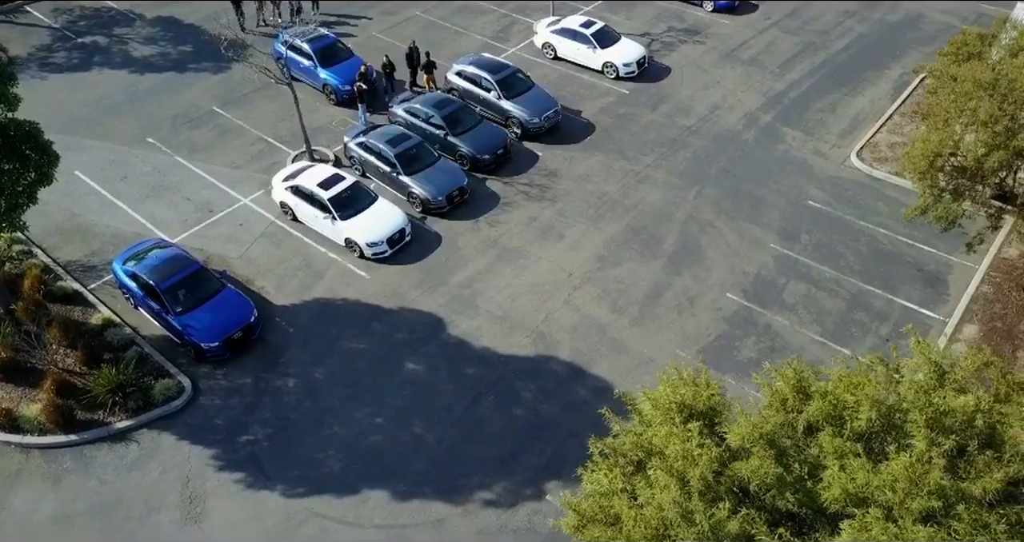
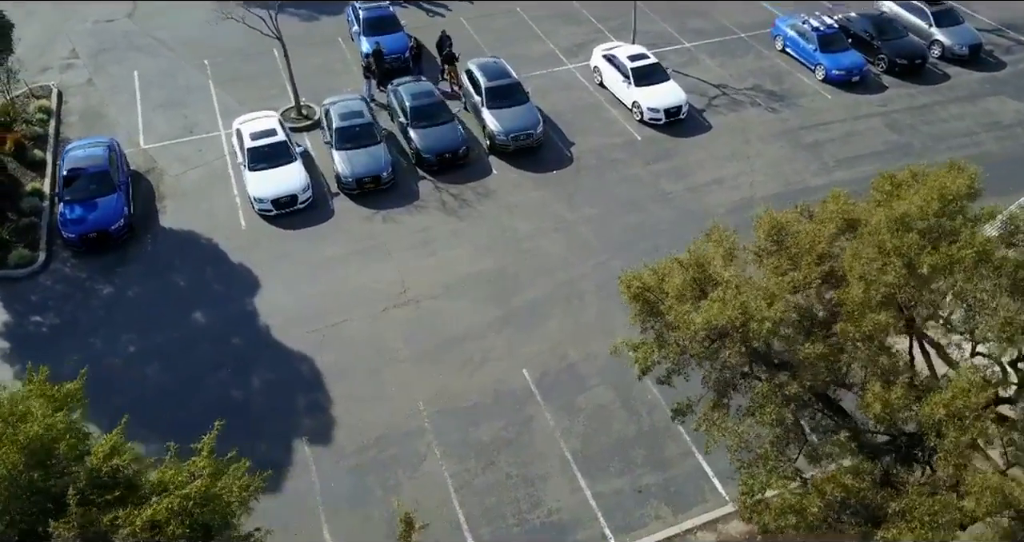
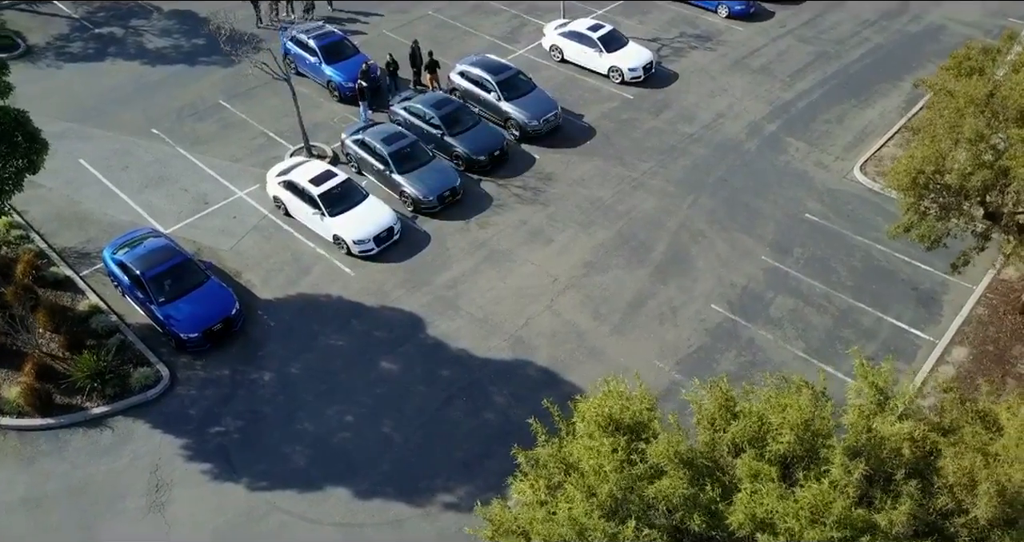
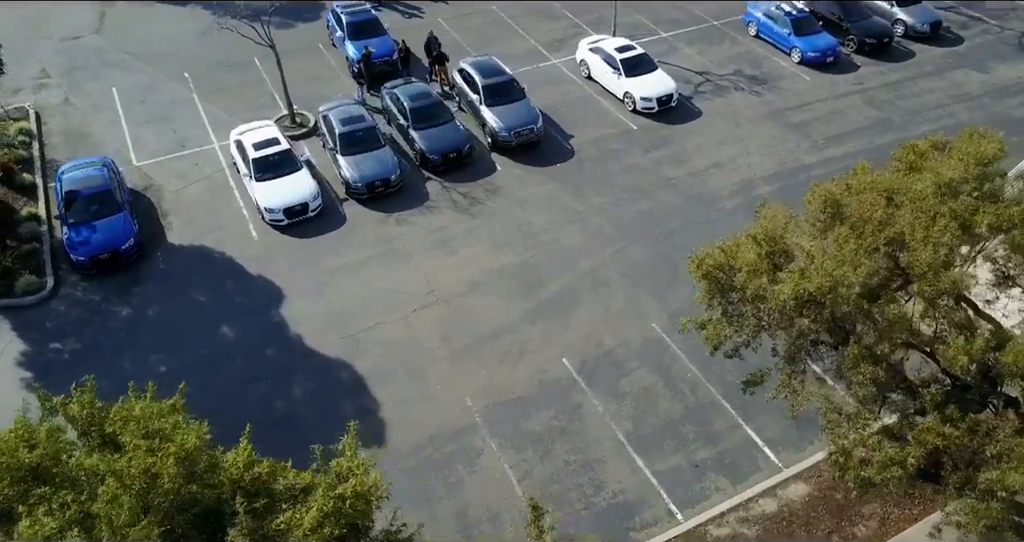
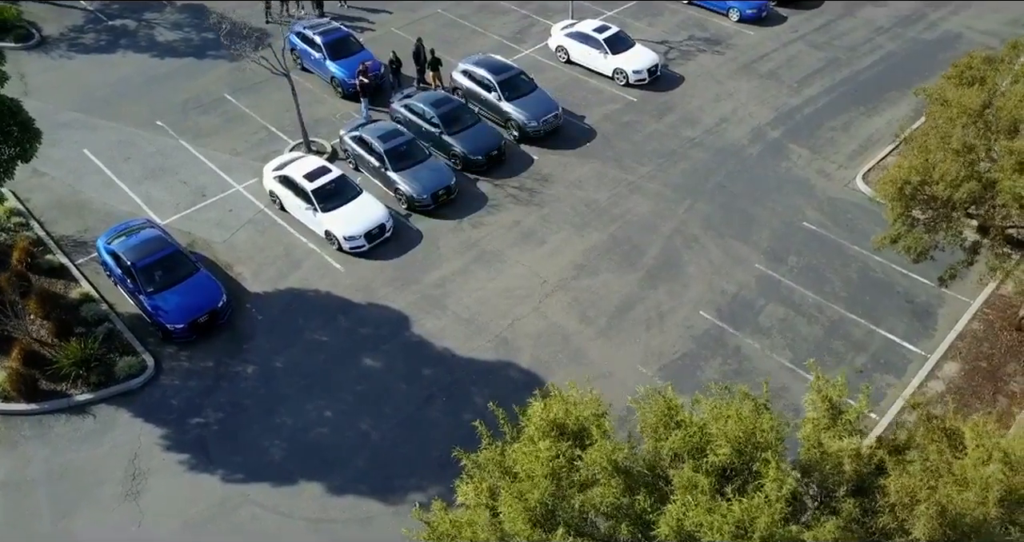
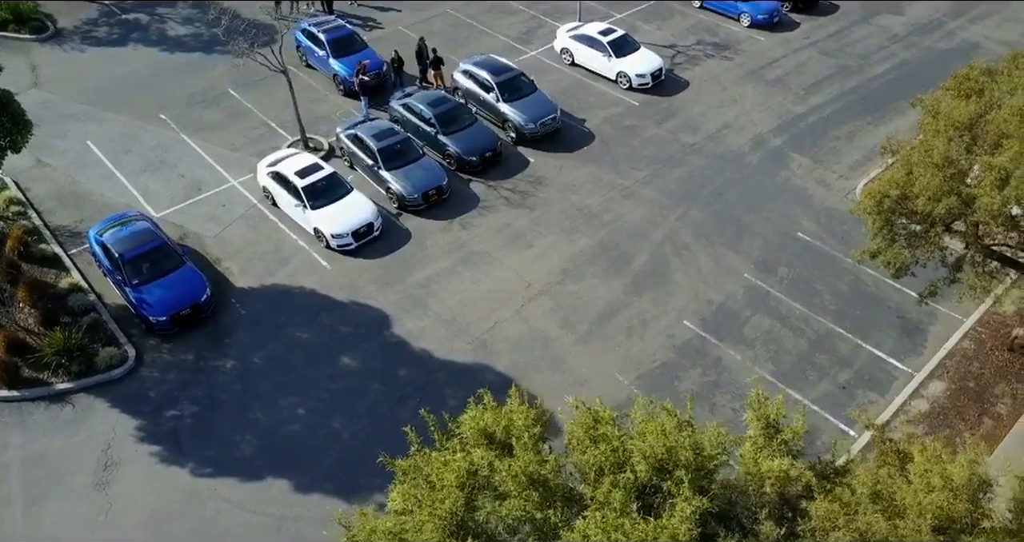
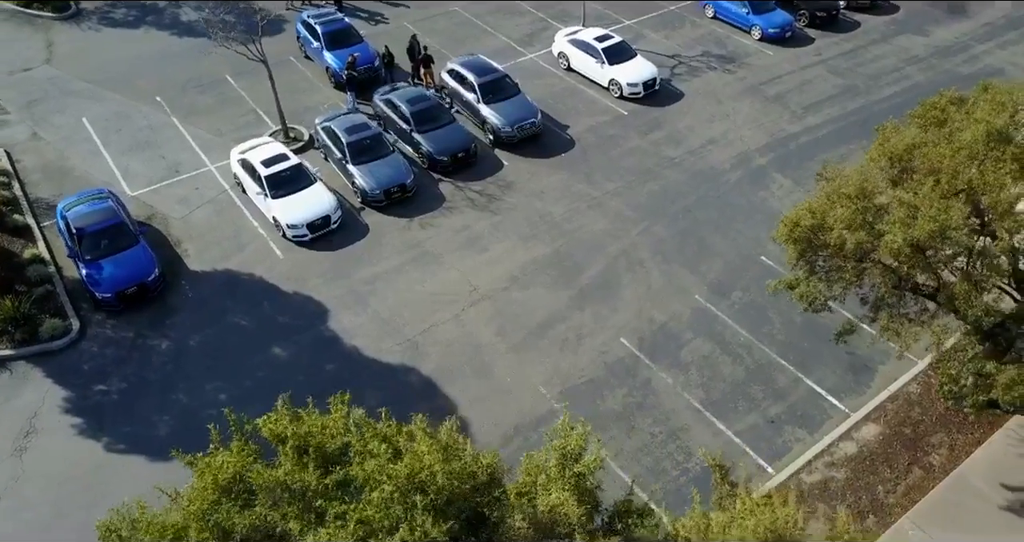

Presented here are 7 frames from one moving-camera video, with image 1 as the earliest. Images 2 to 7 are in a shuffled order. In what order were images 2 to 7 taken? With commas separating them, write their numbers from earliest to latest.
3, 5, 6, 7, 4, 2
